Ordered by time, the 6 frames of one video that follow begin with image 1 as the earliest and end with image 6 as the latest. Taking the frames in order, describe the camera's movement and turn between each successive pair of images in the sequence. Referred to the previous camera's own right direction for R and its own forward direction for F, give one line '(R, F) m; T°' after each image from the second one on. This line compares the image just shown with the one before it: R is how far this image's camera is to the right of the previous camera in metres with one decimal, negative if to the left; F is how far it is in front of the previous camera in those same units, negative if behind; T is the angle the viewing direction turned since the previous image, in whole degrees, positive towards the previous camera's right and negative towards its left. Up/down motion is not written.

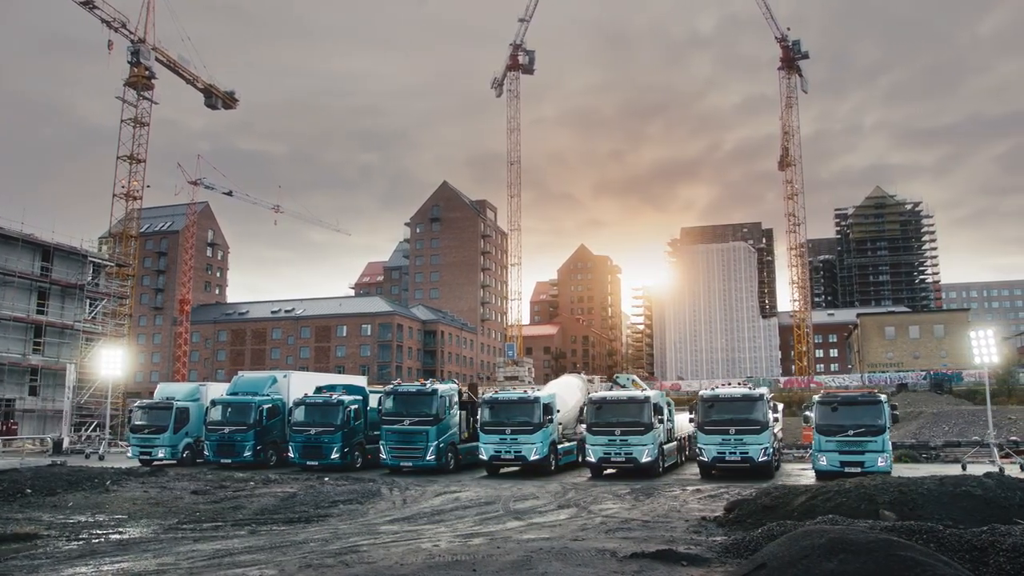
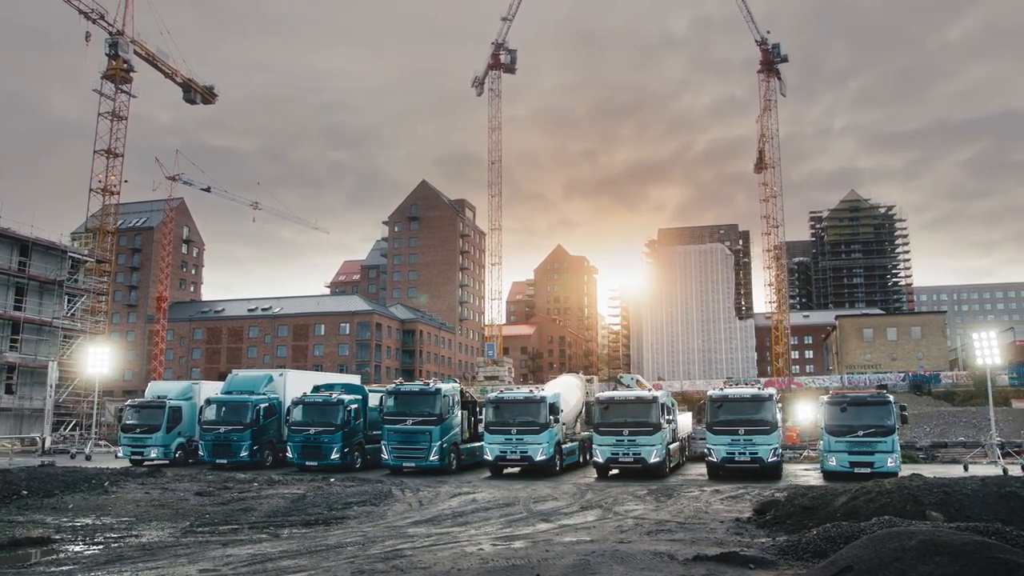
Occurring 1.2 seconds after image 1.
(-1.1, +0.3) m; +2°
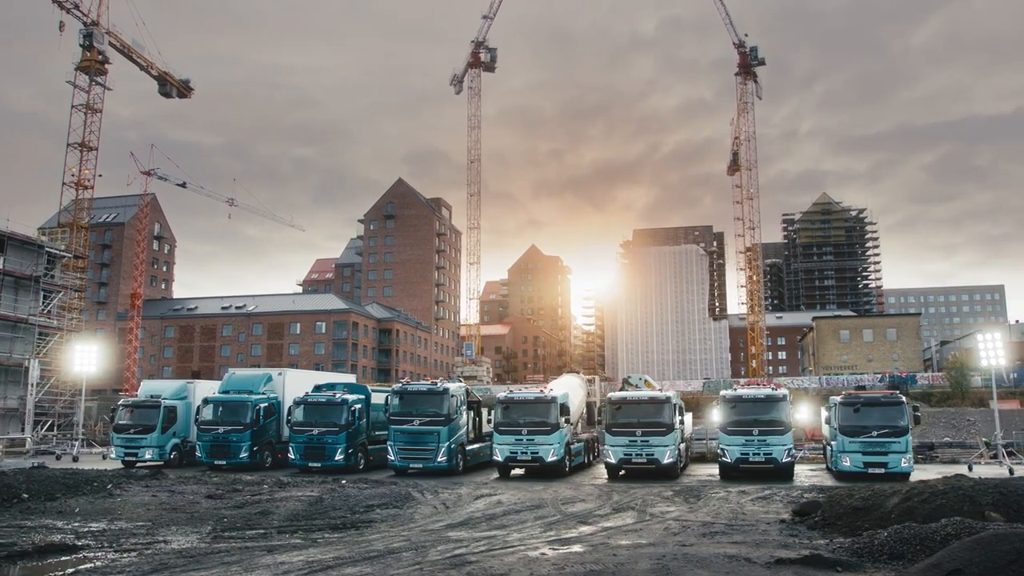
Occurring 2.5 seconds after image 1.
(-1.3, +0.3) m; +2°
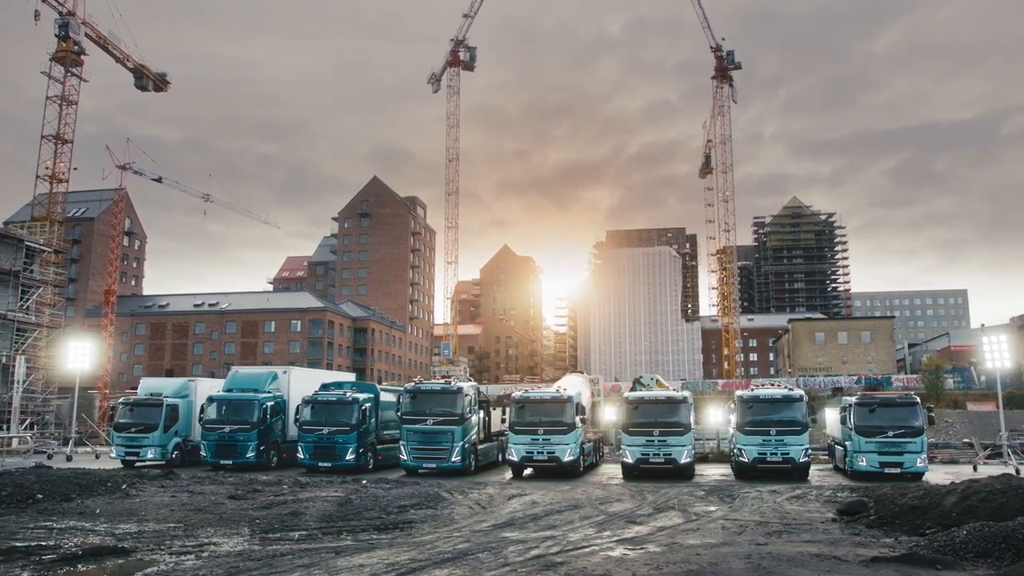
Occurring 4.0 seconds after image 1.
(-1.6, +0.1) m; +2°
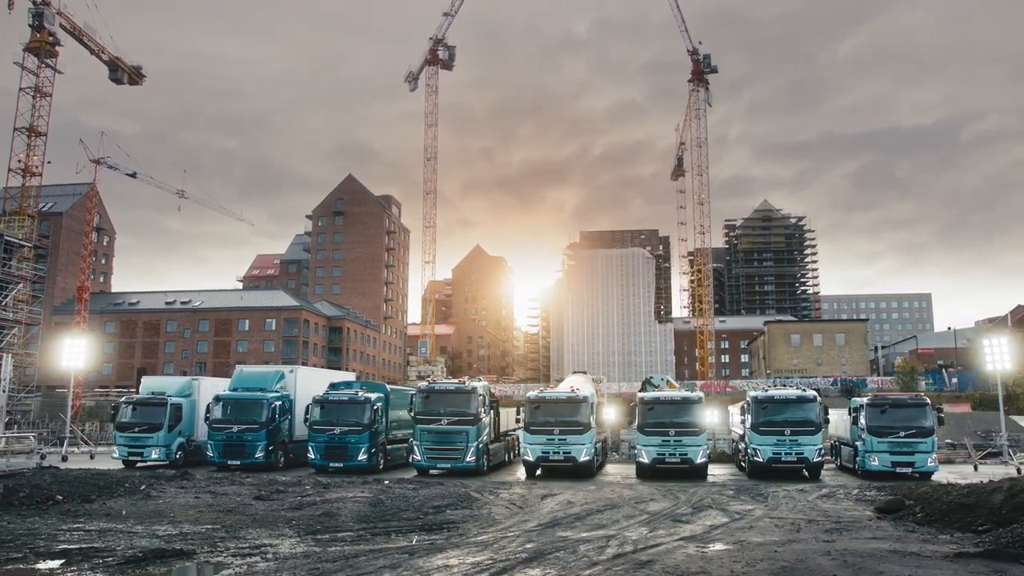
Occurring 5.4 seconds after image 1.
(-1.6, 0.0) m; +2°
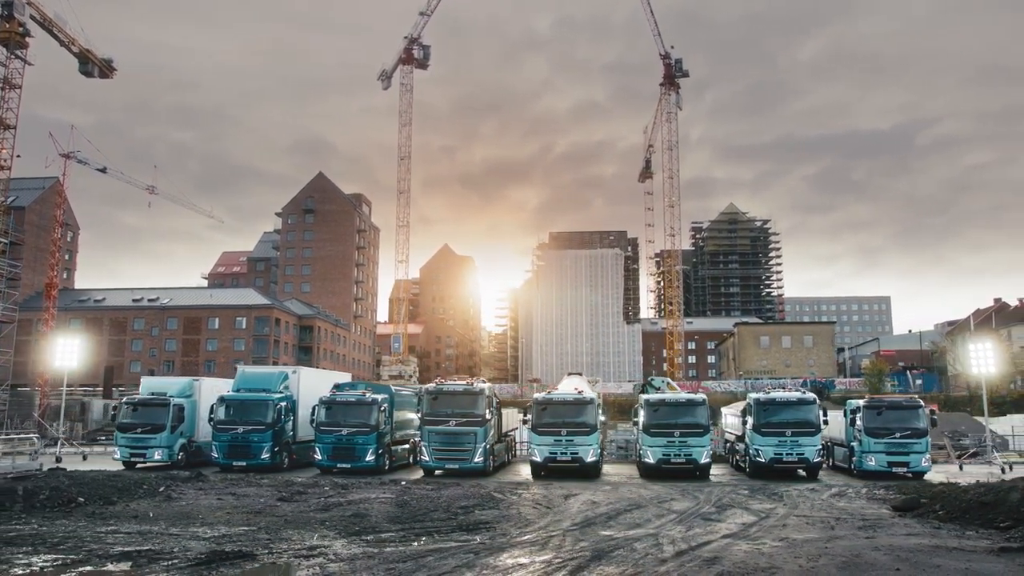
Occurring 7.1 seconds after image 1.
(-1.5, -0.4) m; +3°
